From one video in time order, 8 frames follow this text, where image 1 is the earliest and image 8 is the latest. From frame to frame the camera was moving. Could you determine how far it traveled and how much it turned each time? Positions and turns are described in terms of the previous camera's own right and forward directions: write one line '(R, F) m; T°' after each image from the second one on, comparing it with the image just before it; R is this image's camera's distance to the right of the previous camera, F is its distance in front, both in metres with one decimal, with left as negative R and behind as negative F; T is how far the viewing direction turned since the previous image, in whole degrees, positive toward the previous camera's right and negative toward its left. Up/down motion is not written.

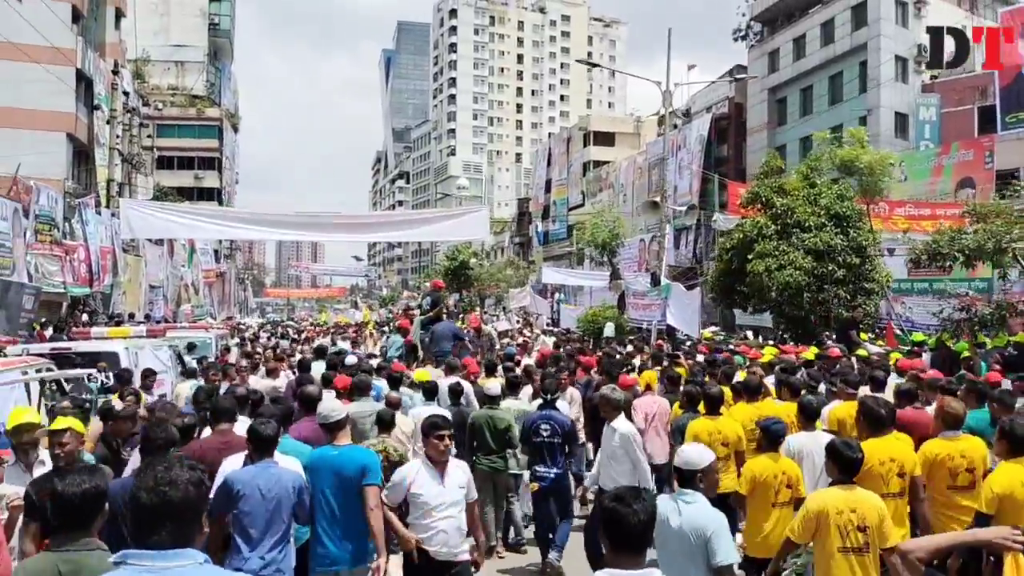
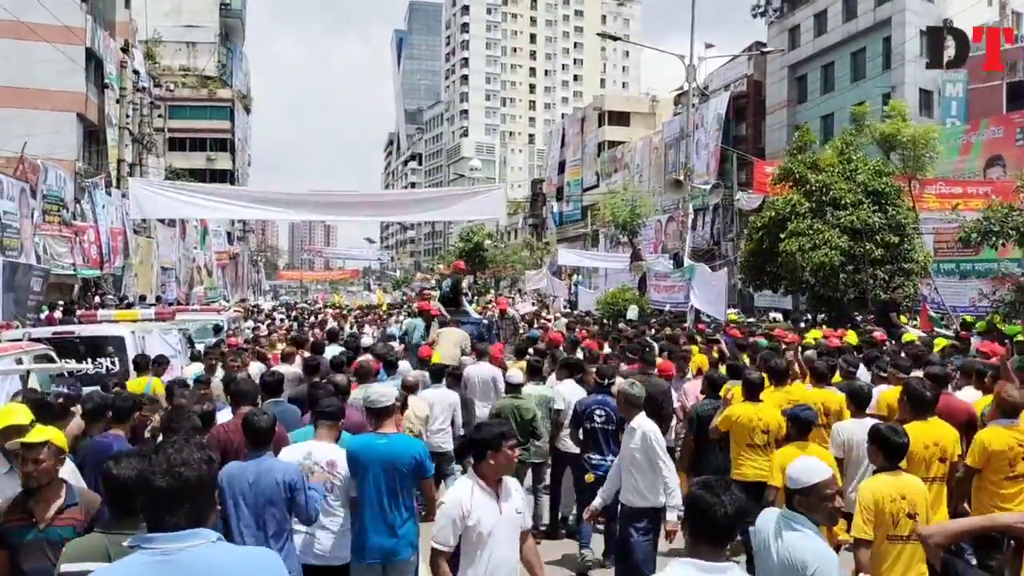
(-0.1, +0.4) m; -1°
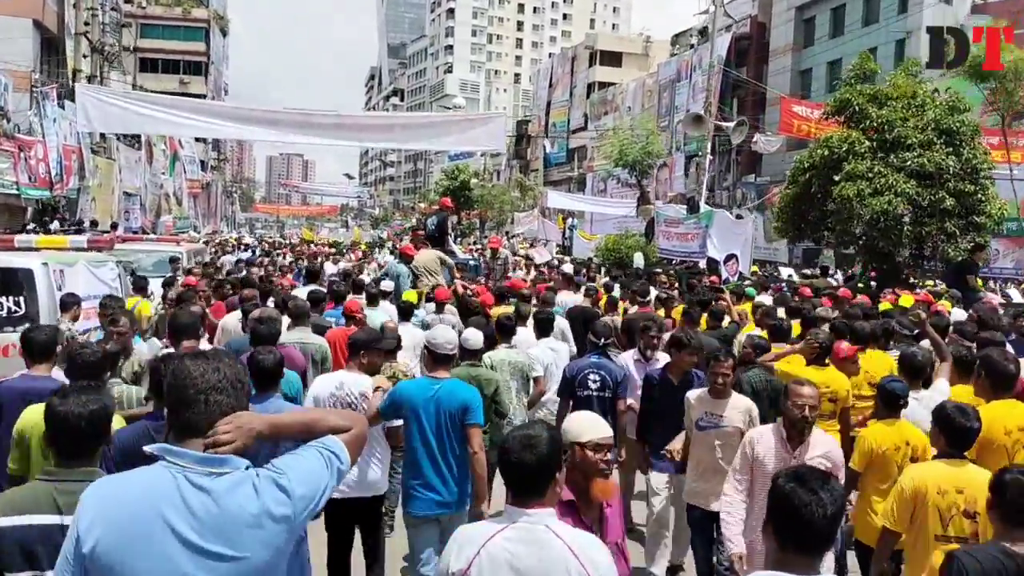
(-0.3, +1.5) m; +2°
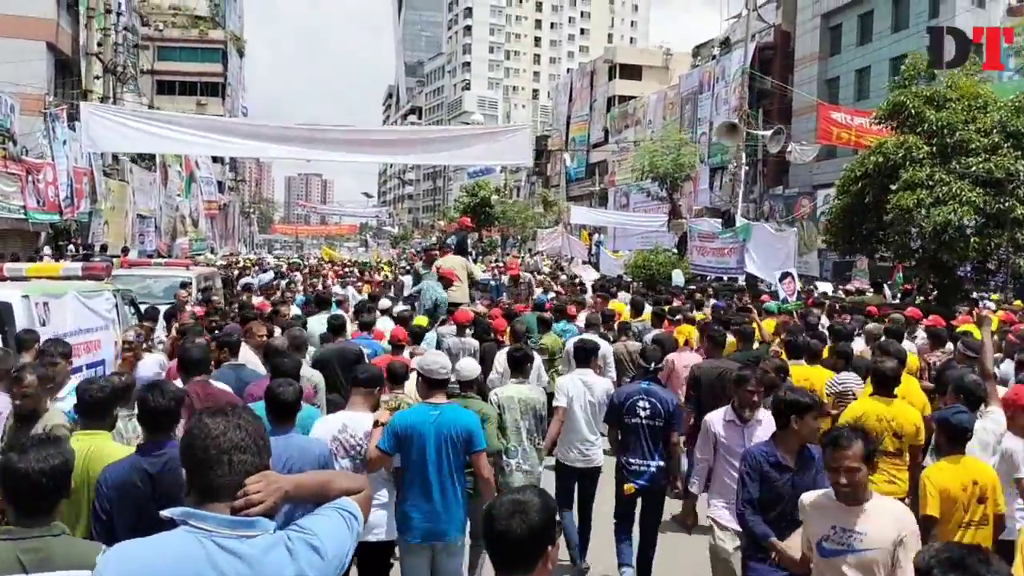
(-0.1, +0.7) m; -1°
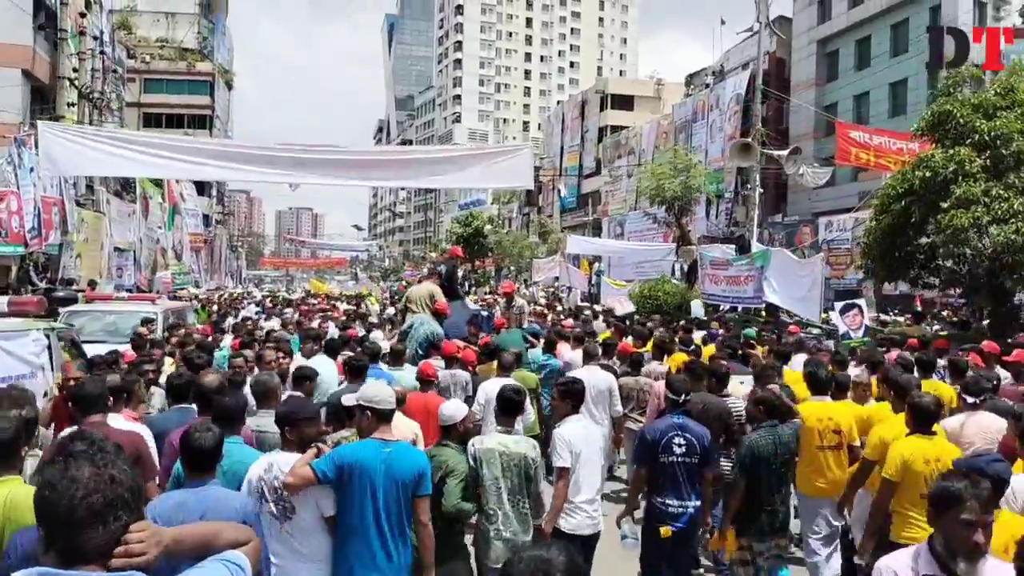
(-0.1, +1.0) m; +1°
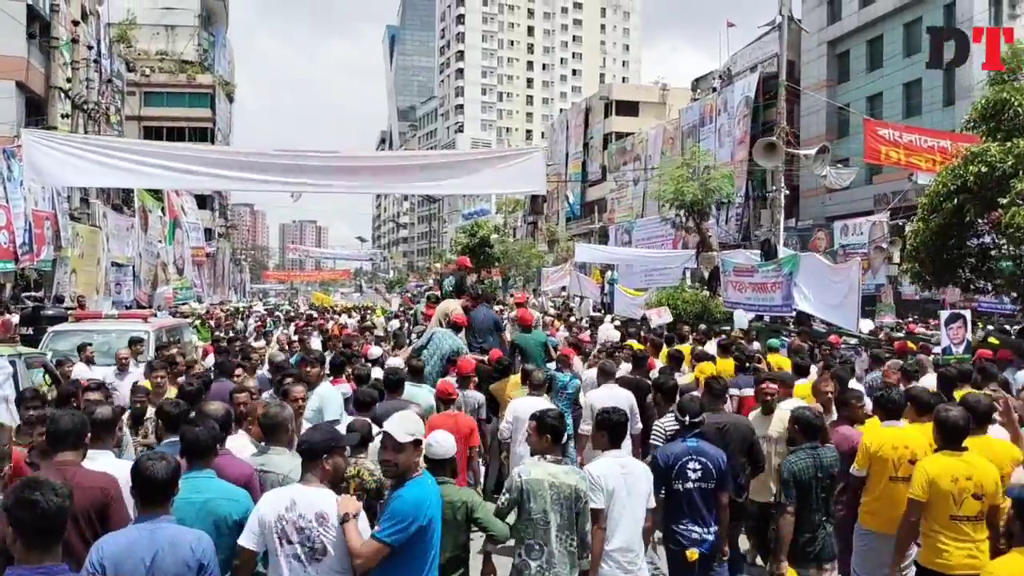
(-0.1, +0.6) m; 0°
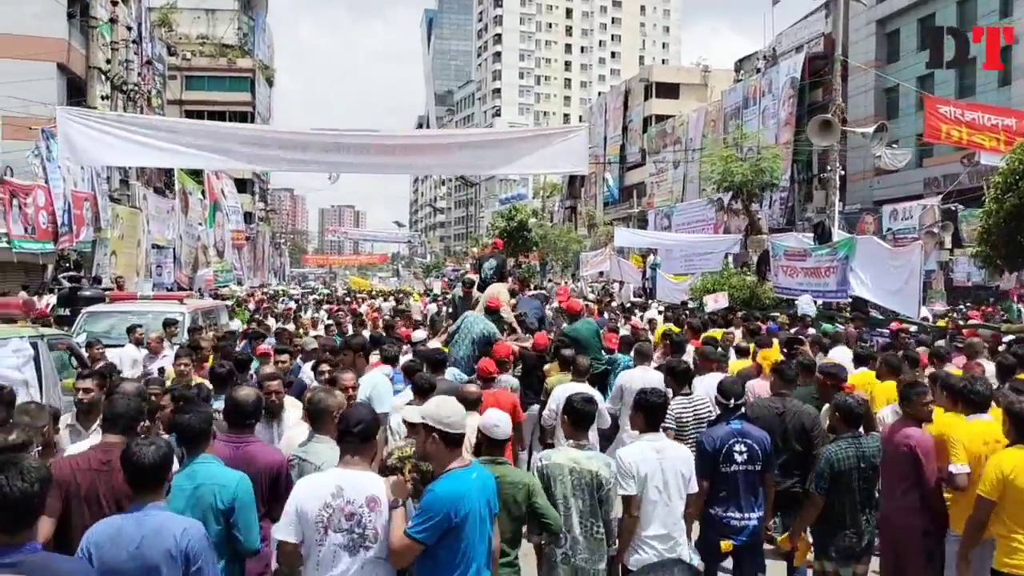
(-0.1, +0.3) m; -2°
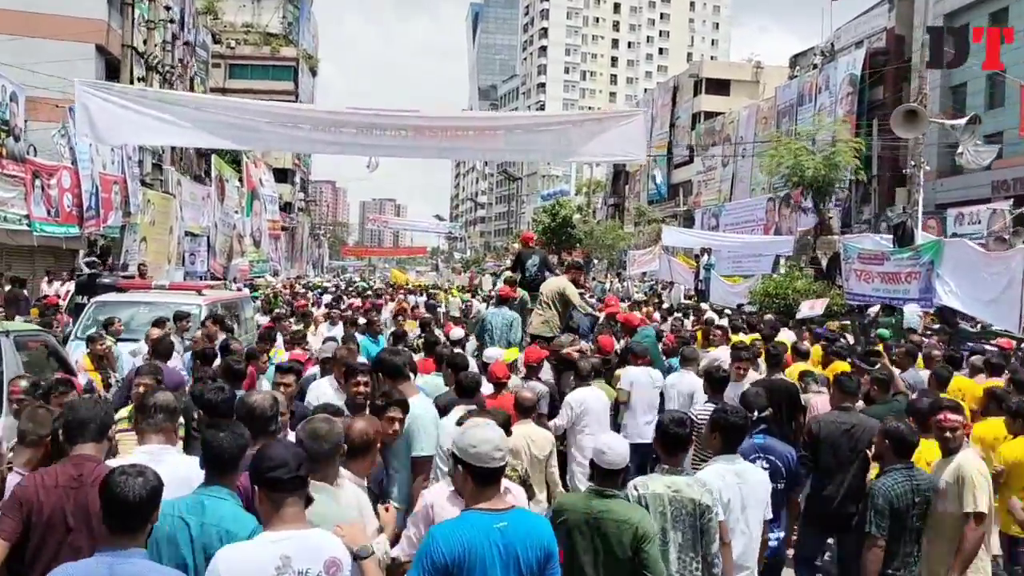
(-0.1, +0.9) m; -3°
